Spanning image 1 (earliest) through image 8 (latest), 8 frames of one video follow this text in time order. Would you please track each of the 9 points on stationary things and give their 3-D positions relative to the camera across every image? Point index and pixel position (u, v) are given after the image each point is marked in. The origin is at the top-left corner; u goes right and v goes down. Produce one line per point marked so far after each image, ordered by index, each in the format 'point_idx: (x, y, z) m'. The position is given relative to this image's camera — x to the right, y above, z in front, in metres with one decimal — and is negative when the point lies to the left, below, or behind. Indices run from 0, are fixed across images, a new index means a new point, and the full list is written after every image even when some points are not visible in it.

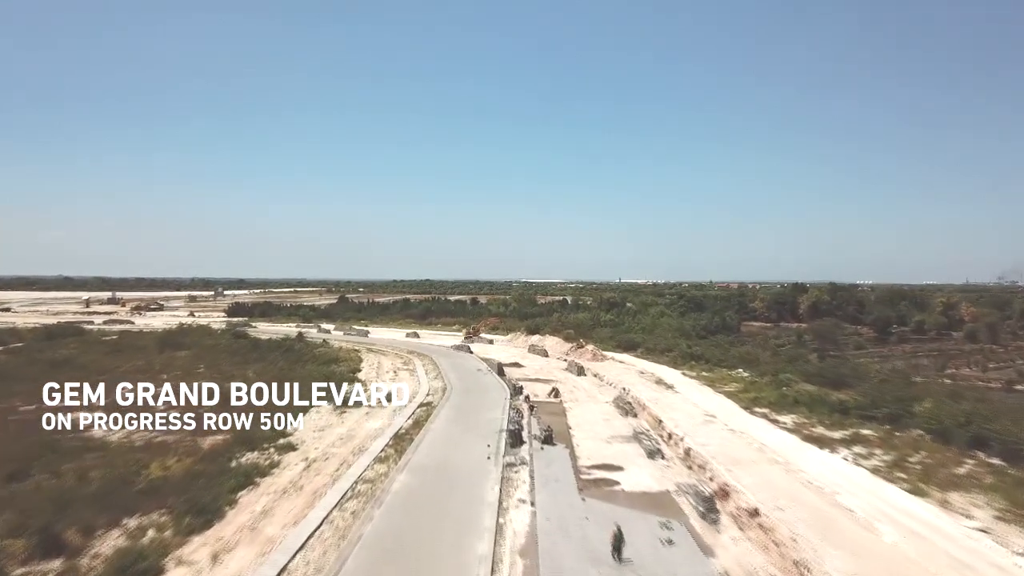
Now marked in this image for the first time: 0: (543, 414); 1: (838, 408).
0: (+0.7, -3.0, +19.2) m
1: (+7.8, -2.9, +19.3) m
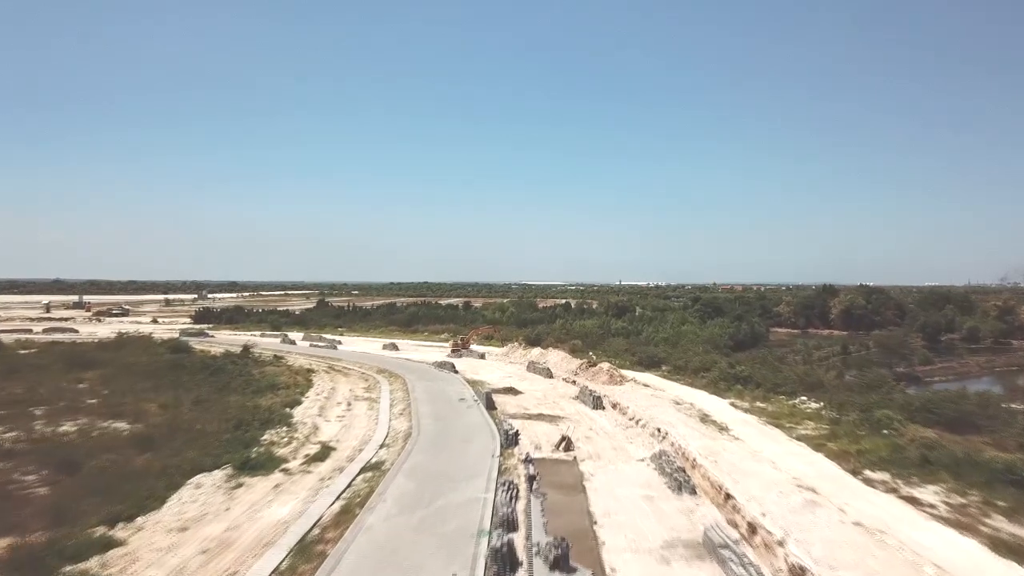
0: (+0.6, -3.1, +12.4) m
1: (+7.6, -2.9, +12.4) m
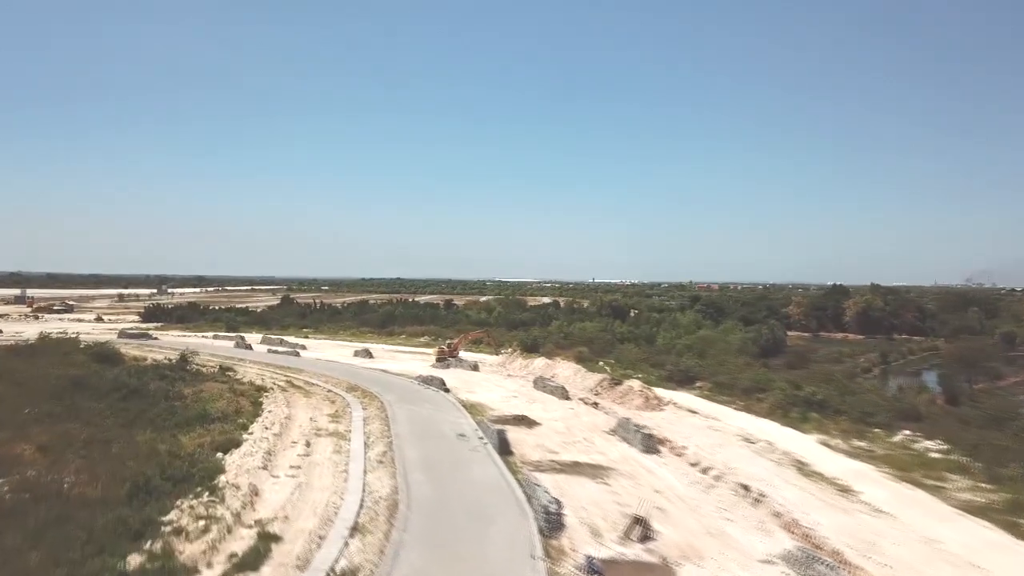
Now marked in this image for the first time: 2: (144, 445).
0: (+1.2, -3.1, +6.9) m
1: (+8.3, -3.0, +7.2) m
2: (-6.4, -2.8, +14.2) m
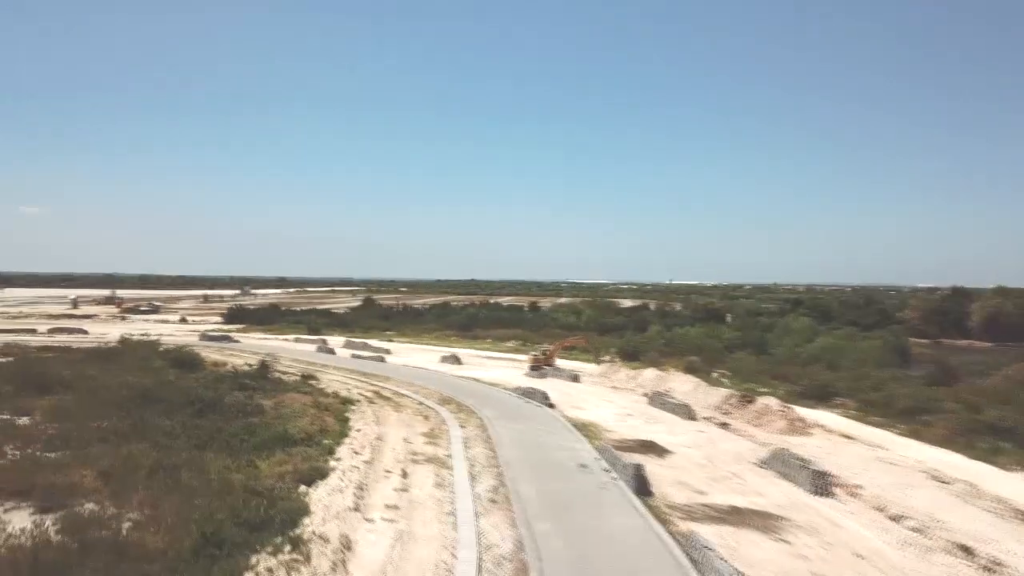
0: (+2.6, -3.1, +4.2) m
1: (+9.6, -3.0, +3.8) m
2: (-4.4, -2.8, +12.1) m
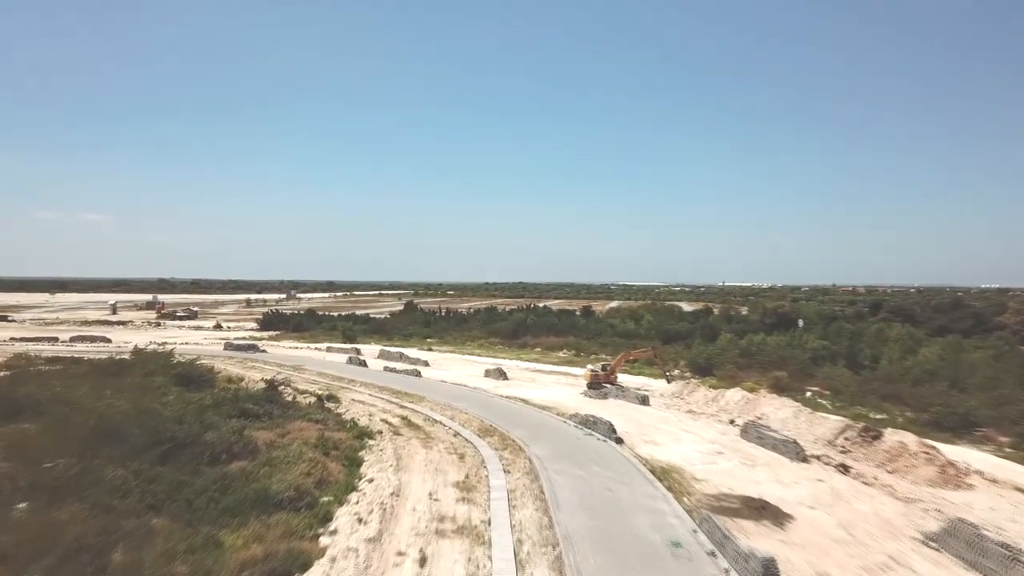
0: (+2.8, -3.1, +0.2) m
1: (+9.8, -3.0, -0.6) m
2: (-3.7, -2.9, +8.5) m
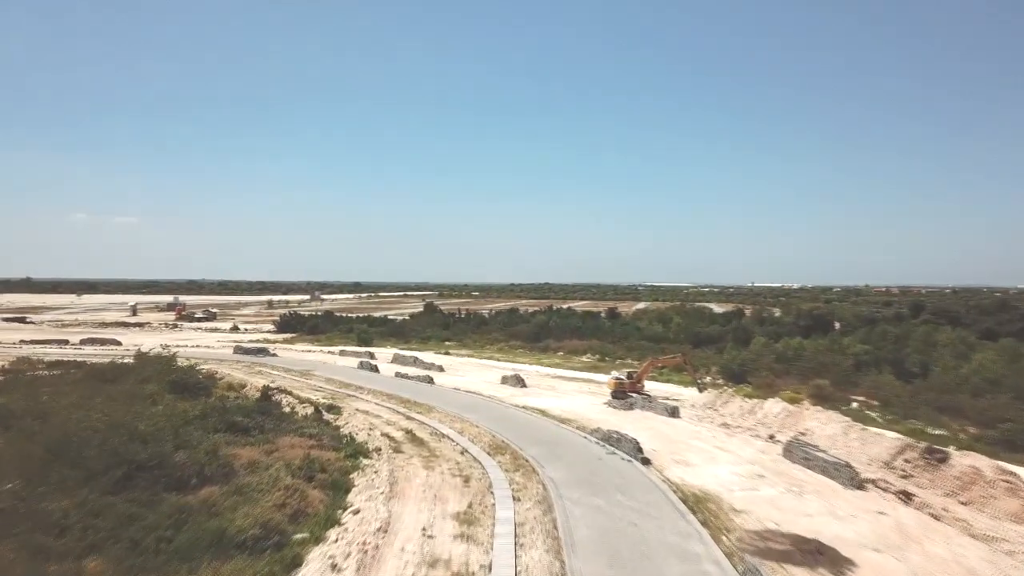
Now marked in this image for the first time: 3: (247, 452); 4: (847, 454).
0: (+2.5, -3.1, -1.6) m
1: (+9.5, -3.0, -2.6) m
2: (-3.7, -2.9, +6.9) m
3: (-4.4, -2.7, +13.6) m
4: (+6.0, -3.0, +14.5) m
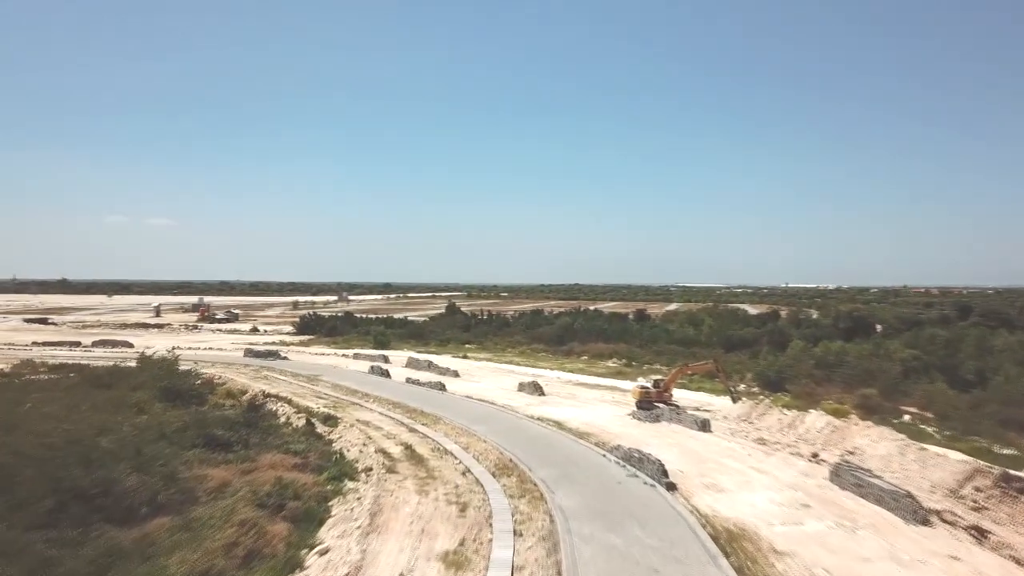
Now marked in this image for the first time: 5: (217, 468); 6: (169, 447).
0: (+2.0, -3.1, -3.4) m
1: (+8.9, -3.0, -4.6) m
2: (-3.9, -2.9, +5.4) m
3: (-4.3, -2.7, +12.1) m
4: (+6.1, -2.9, +12.6) m
5: (-4.5, -2.7, +12.5) m
6: (-5.6, -2.5, +13.1) m
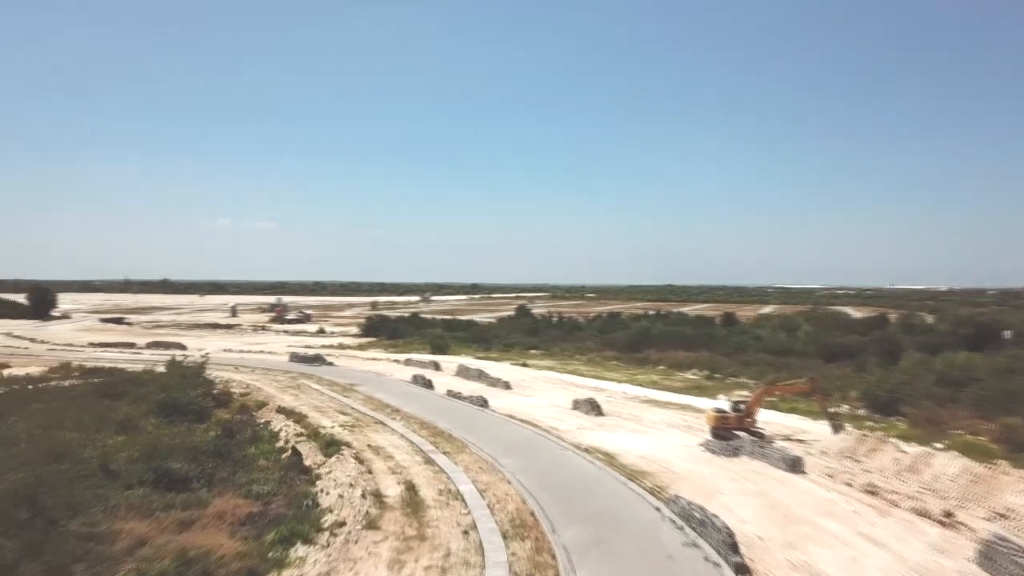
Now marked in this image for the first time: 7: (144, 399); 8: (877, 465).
0: (+0.3, -3.1, -6.7) m
1: (+7.1, -3.0, -8.8) m
2: (-4.6, -2.8, +2.6) m
3: (-4.2, -2.7, +9.3) m
4: (+6.2, -3.0, +8.6) m
5: (-4.4, -2.7, +9.7) m
6: (-5.3, -2.5, +10.5) m
7: (-8.4, -2.6, +18.6) m
8: (+6.1, -2.8, +13.4) m
